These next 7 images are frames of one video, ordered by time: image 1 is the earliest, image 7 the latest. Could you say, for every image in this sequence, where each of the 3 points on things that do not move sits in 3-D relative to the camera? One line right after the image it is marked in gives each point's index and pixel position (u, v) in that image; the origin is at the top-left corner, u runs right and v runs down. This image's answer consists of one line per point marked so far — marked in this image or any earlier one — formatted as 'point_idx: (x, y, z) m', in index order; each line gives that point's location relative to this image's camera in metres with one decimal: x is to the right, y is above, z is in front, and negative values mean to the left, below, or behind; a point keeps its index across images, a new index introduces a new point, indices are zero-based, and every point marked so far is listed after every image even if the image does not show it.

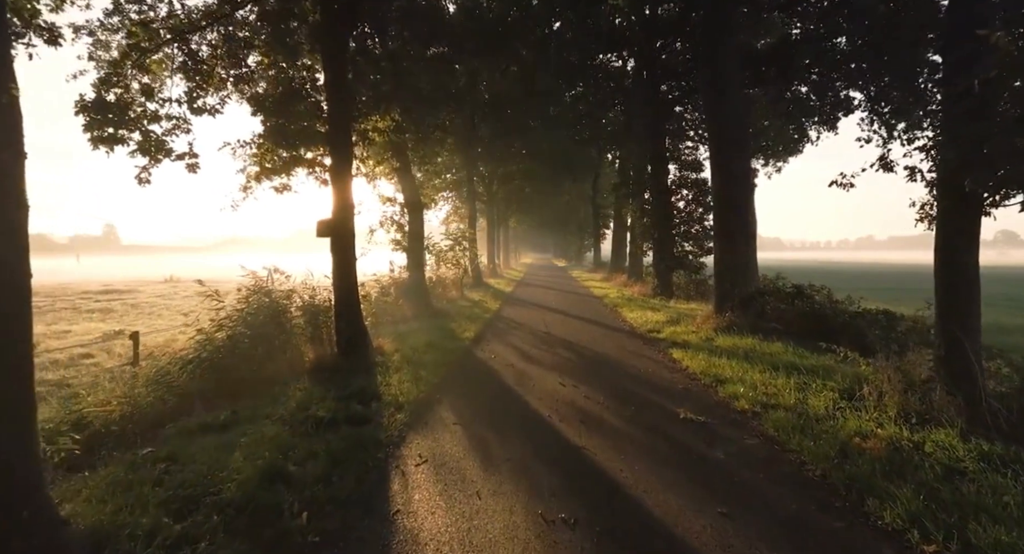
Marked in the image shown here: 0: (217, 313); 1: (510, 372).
0: (-5.0, -0.6, +8.6) m
1: (-0.1, -1.6, +8.4) m
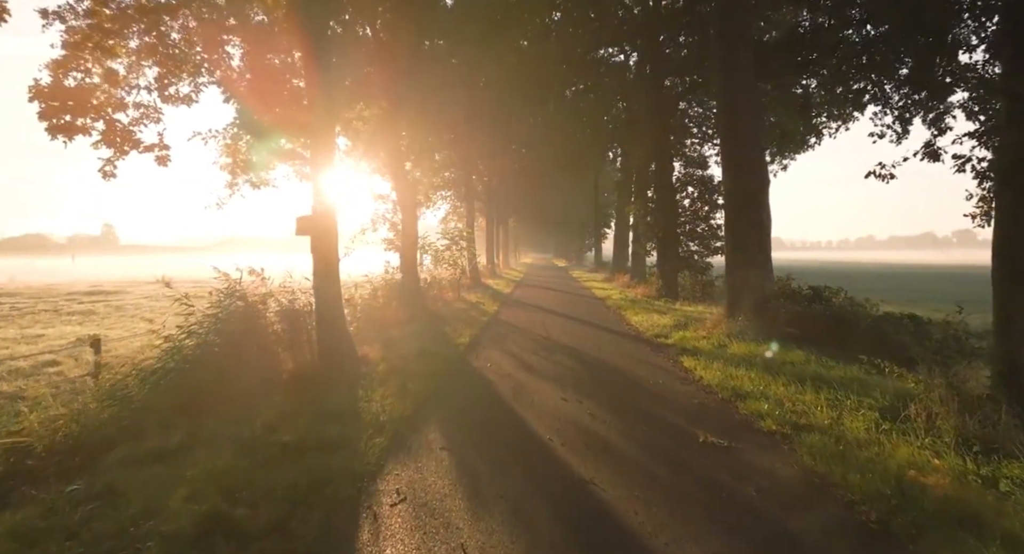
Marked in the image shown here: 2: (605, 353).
0: (-5.0, -0.6, +7.9) m
1: (-0.1, -1.6, +7.7) m
2: (+1.8, -1.5, +9.8) m
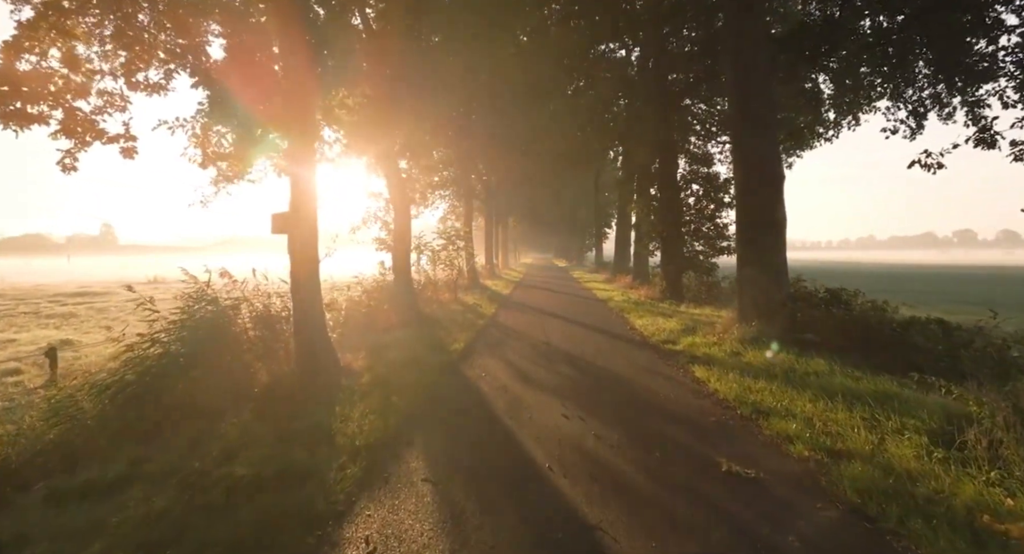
0: (-5.1, -0.7, +7.2) m
1: (-0.2, -1.7, +7.0) m
2: (+1.7, -1.5, +9.1) m
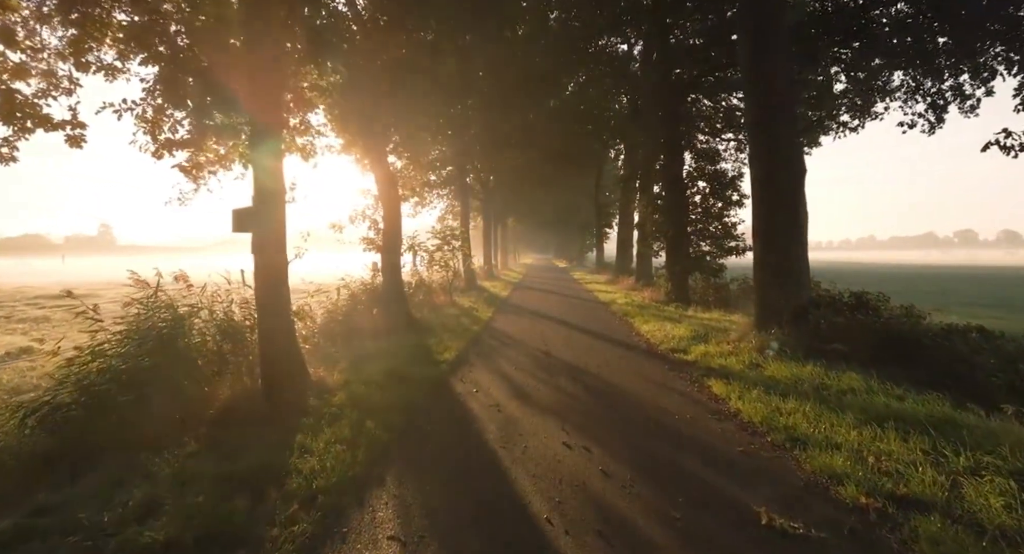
0: (-5.1, -0.7, +6.3) m
1: (-0.2, -1.7, +6.1) m
2: (+1.6, -1.6, +8.2) m
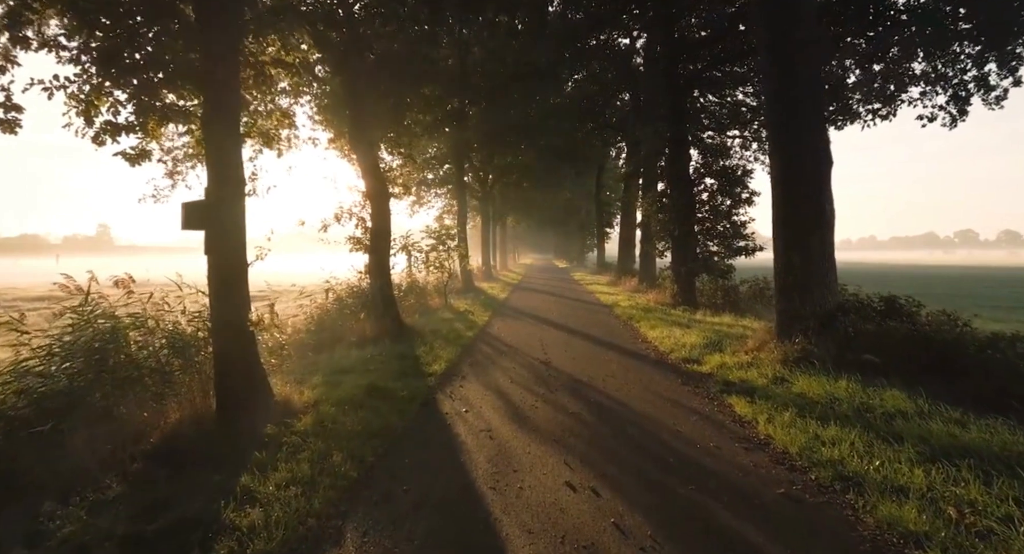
0: (-5.2, -0.8, +5.4) m
1: (-0.3, -1.8, +5.2) m
2: (+1.6, -1.6, +7.3) m
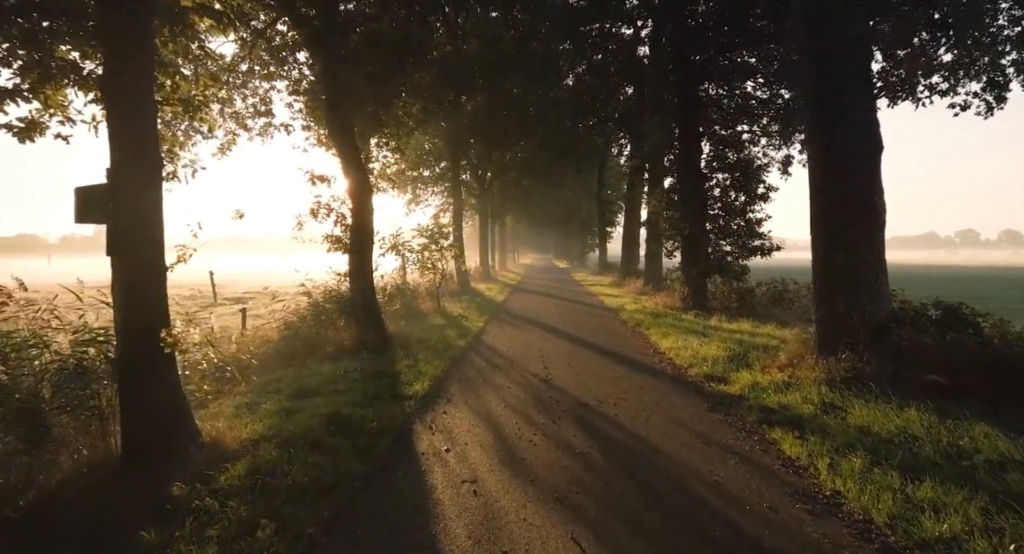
0: (-5.3, -0.8, +4.1) m
1: (-0.4, -1.8, +3.9) m
2: (+1.5, -1.7, +6.0) m
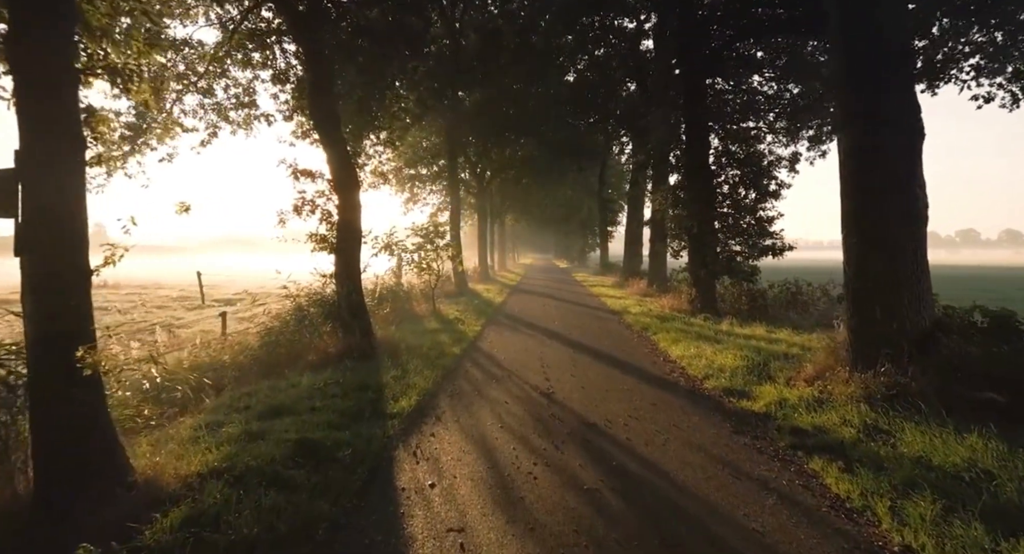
0: (-5.3, -0.9, +3.3) m
1: (-0.4, -1.9, +3.1) m
2: (+1.5, -1.7, +5.2) m
